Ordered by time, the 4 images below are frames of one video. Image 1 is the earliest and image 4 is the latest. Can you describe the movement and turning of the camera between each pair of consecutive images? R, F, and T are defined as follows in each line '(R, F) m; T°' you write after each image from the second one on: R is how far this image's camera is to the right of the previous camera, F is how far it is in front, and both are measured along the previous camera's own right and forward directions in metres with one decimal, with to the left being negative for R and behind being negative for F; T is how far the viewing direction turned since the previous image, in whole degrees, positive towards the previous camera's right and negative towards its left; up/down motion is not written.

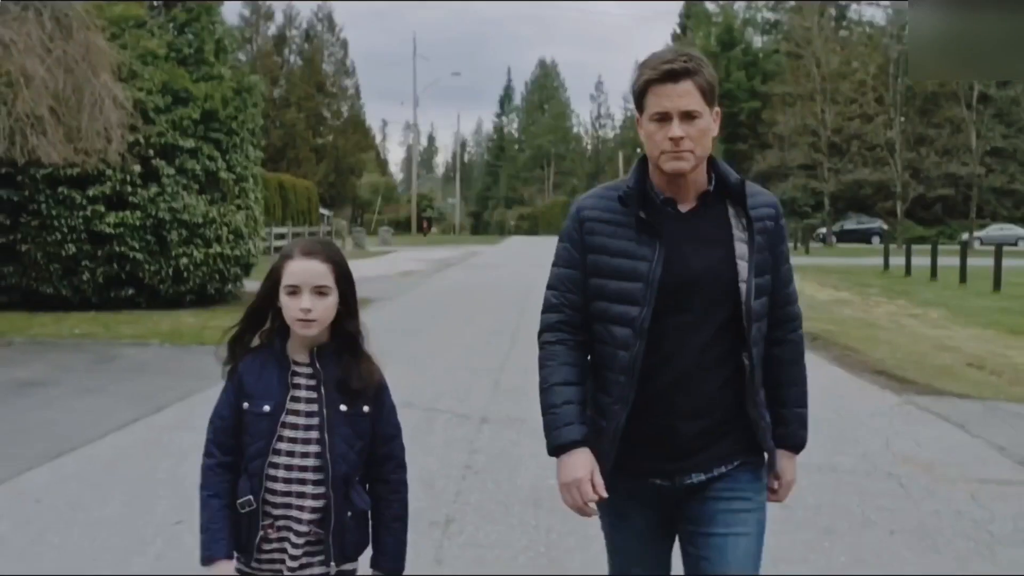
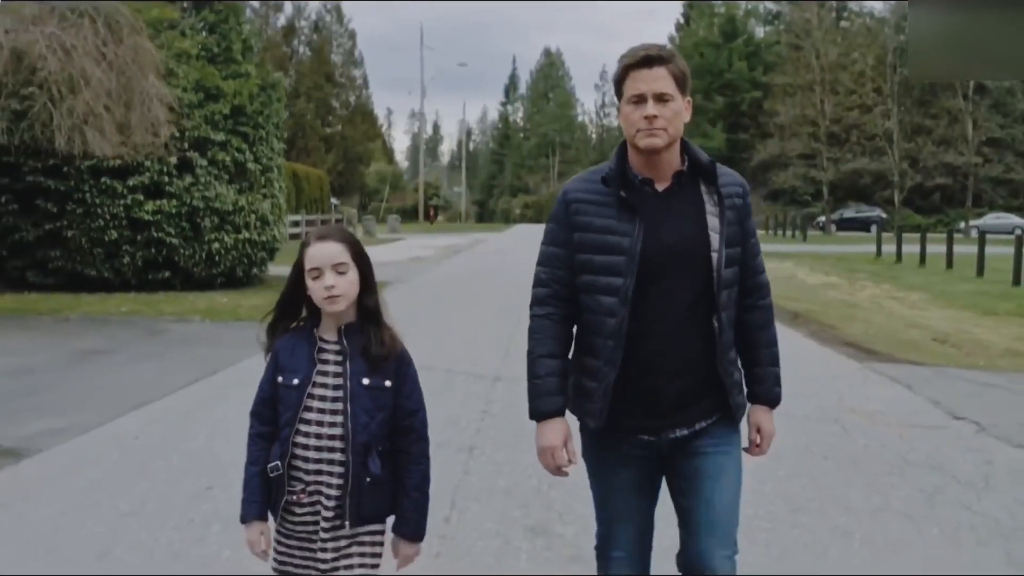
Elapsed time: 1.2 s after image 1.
(0.0, -1.3) m; 0°
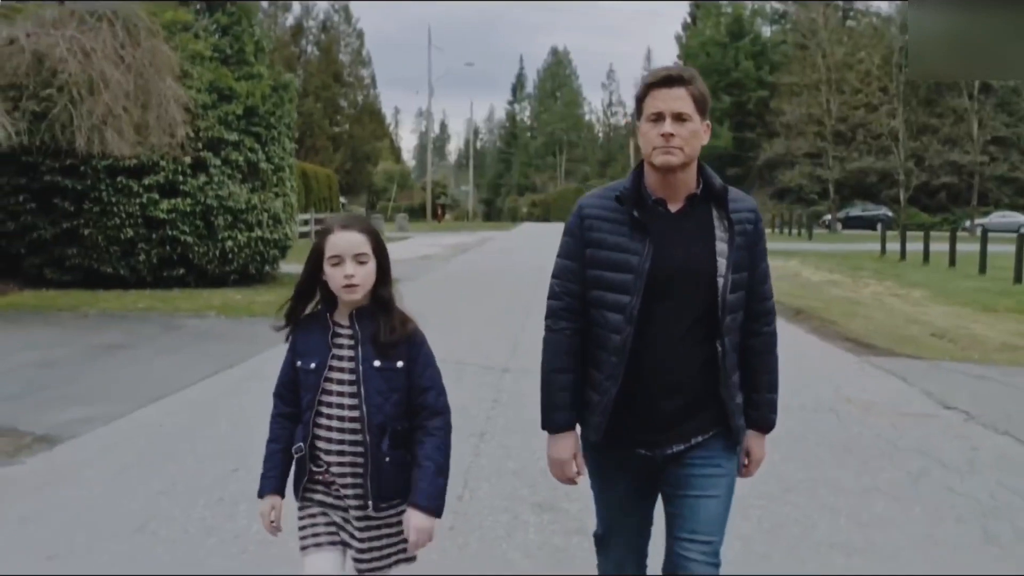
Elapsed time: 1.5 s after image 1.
(0.0, -0.3) m; 0°
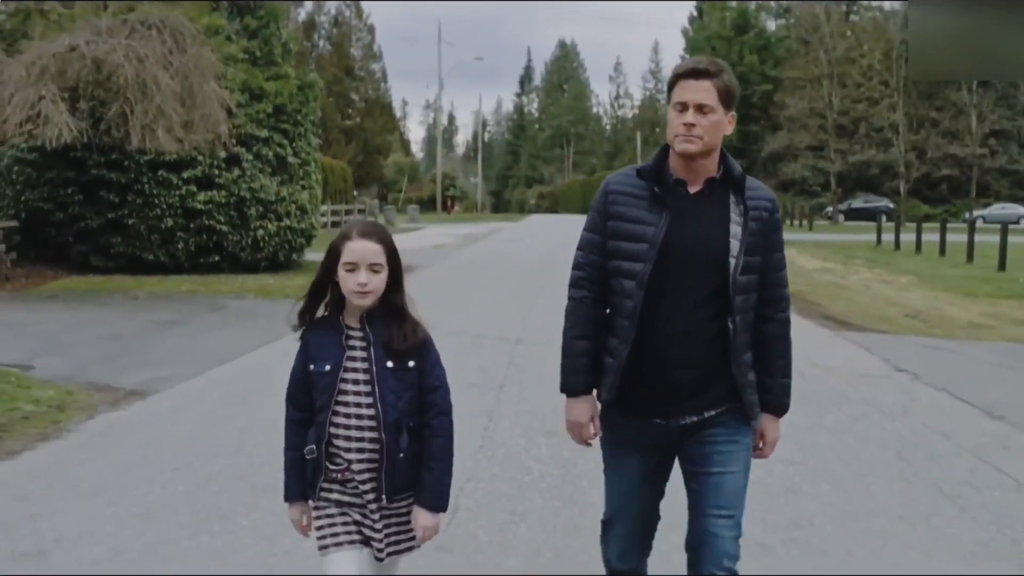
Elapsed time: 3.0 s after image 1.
(-0.1, -1.4) m; 0°
